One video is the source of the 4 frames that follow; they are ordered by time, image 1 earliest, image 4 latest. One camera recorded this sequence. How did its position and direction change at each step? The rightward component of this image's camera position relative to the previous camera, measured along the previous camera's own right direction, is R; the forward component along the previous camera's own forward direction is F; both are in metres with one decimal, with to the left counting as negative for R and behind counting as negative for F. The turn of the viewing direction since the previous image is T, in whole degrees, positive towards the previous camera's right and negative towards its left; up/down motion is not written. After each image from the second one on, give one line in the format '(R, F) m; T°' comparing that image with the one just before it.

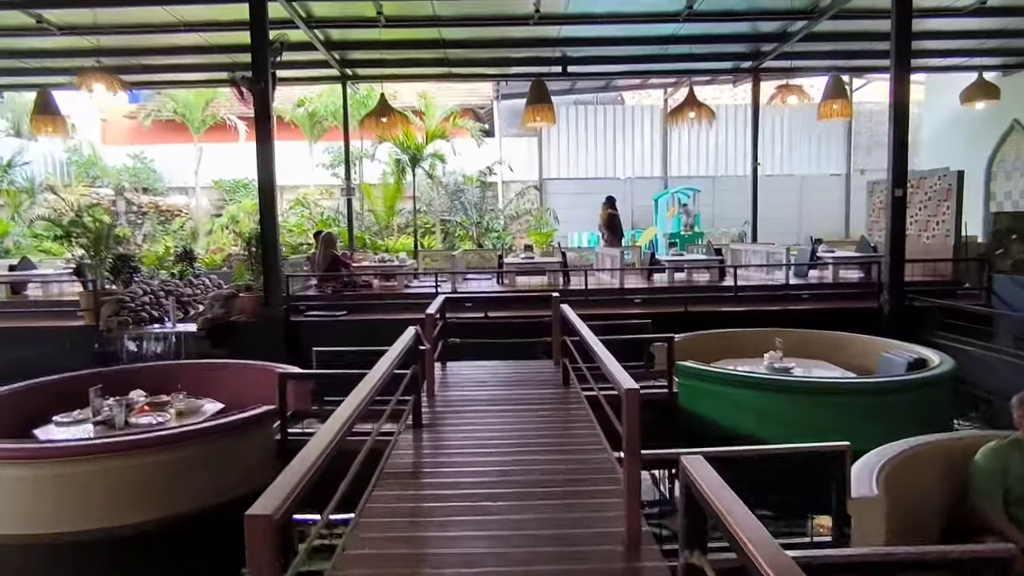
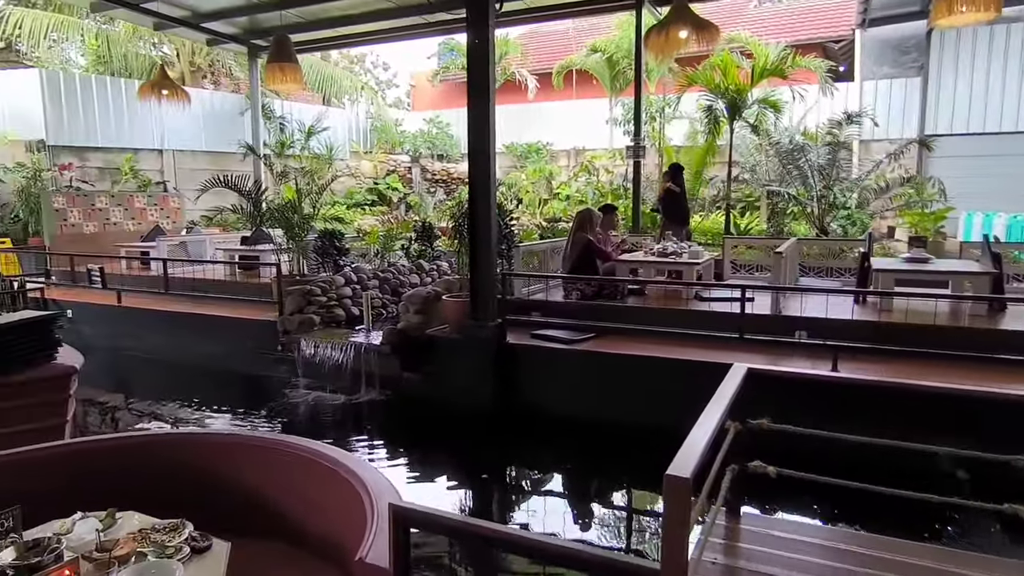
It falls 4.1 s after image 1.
(-0.2, +3.0) m; -26°
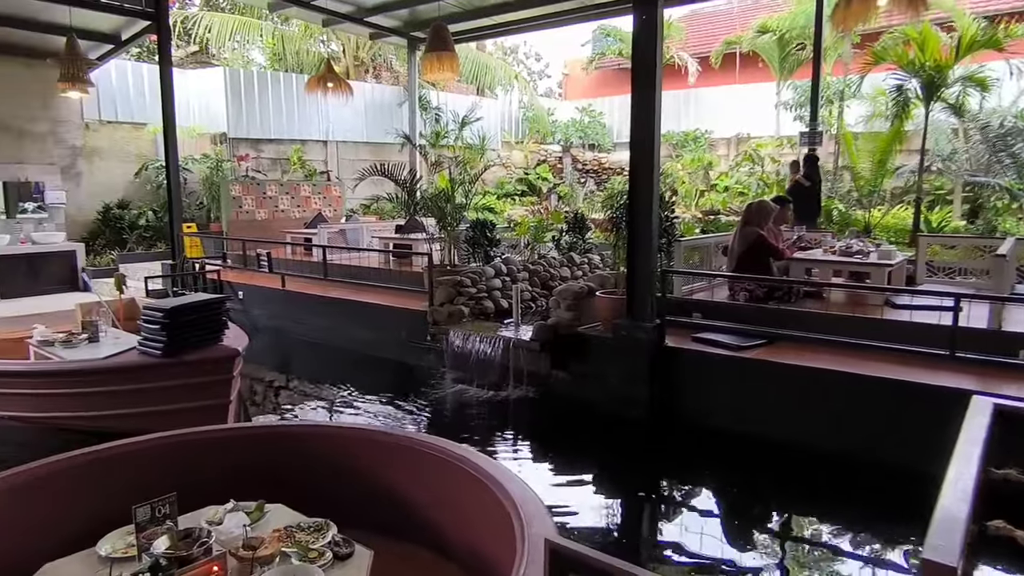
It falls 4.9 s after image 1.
(-0.1, +0.3) m; -12°
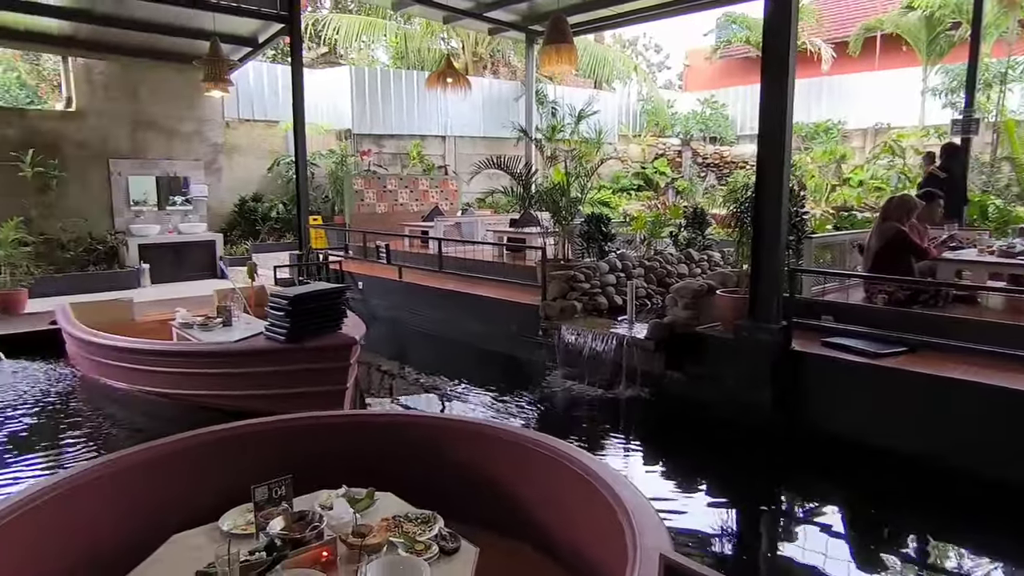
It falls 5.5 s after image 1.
(0.0, +0.1) m; -9°
